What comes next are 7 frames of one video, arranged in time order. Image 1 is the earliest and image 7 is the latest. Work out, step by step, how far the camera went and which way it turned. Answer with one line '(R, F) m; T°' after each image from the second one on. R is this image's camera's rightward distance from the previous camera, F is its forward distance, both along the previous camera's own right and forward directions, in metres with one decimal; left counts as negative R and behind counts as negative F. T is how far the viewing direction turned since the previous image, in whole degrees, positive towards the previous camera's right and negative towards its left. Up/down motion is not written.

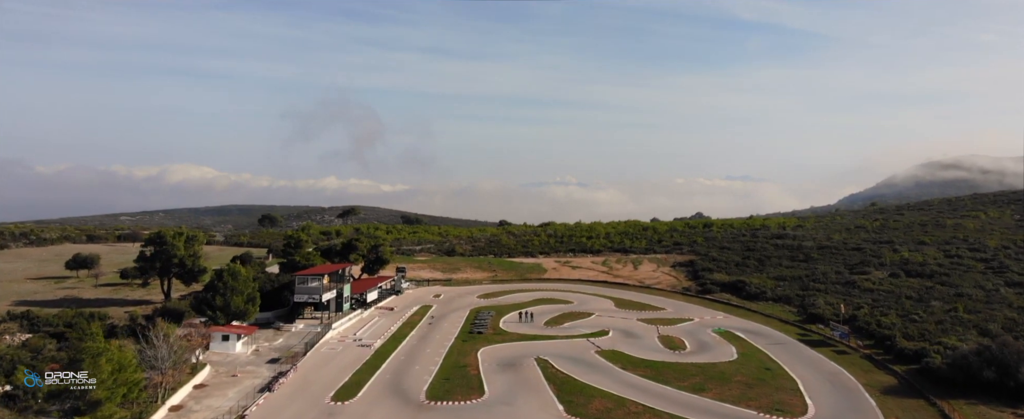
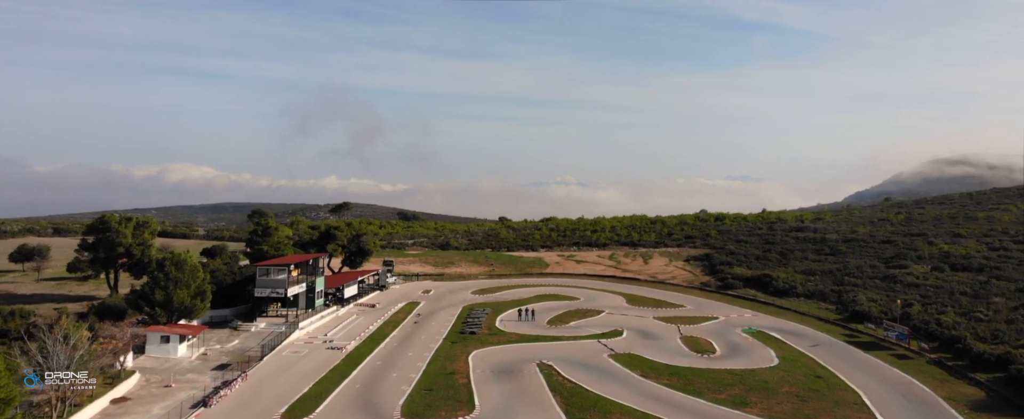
(+0.2, +7.9) m; 0°
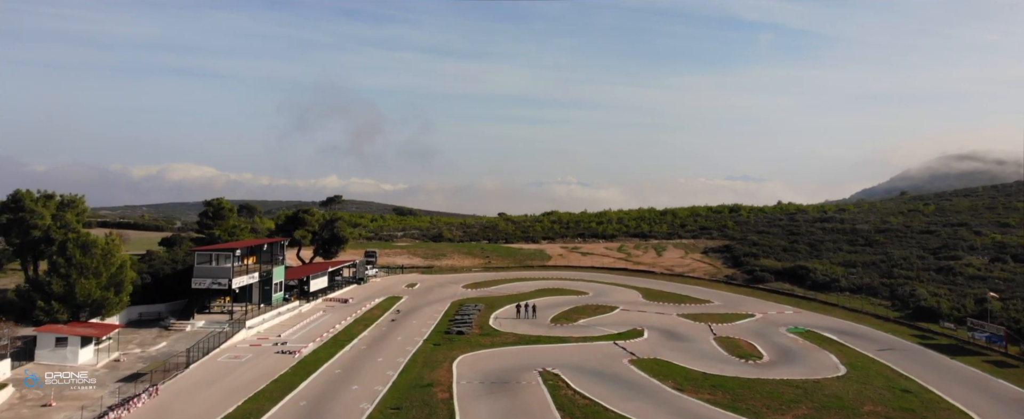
(+0.3, +8.7) m; 0°
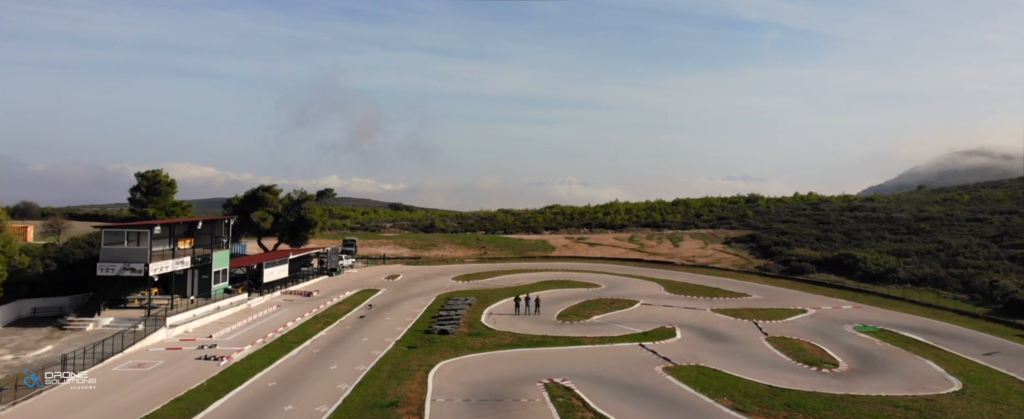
(+0.2, +8.3) m; 0°
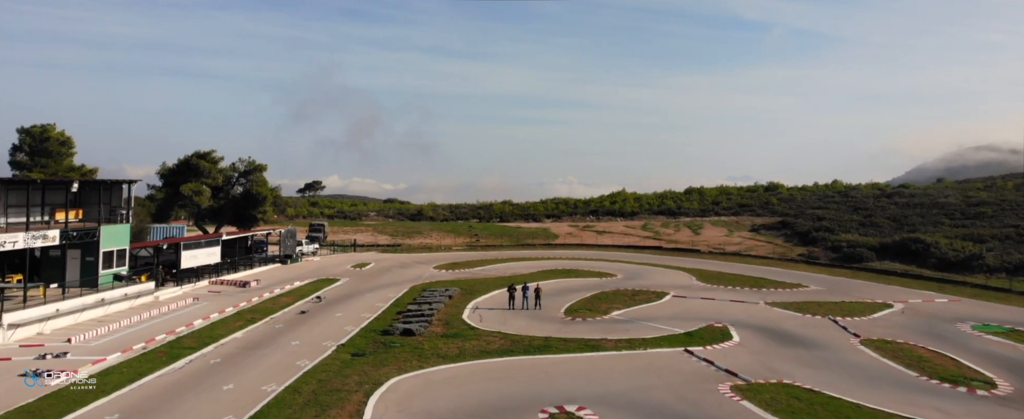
(+0.4, +8.9) m; 0°
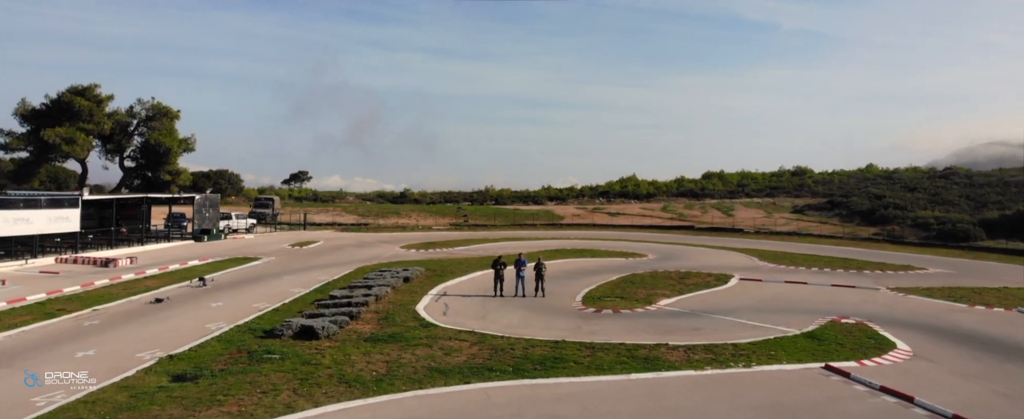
(+0.4, +10.0) m; 0°
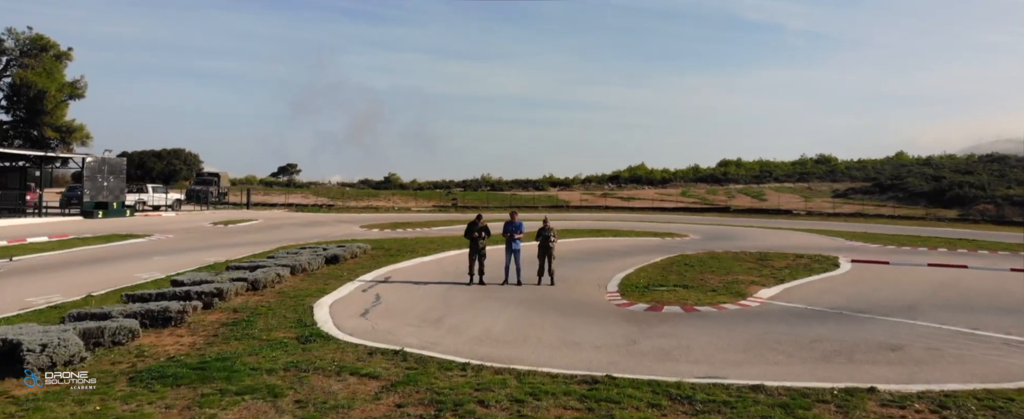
(+0.2, +7.2) m; 0°
